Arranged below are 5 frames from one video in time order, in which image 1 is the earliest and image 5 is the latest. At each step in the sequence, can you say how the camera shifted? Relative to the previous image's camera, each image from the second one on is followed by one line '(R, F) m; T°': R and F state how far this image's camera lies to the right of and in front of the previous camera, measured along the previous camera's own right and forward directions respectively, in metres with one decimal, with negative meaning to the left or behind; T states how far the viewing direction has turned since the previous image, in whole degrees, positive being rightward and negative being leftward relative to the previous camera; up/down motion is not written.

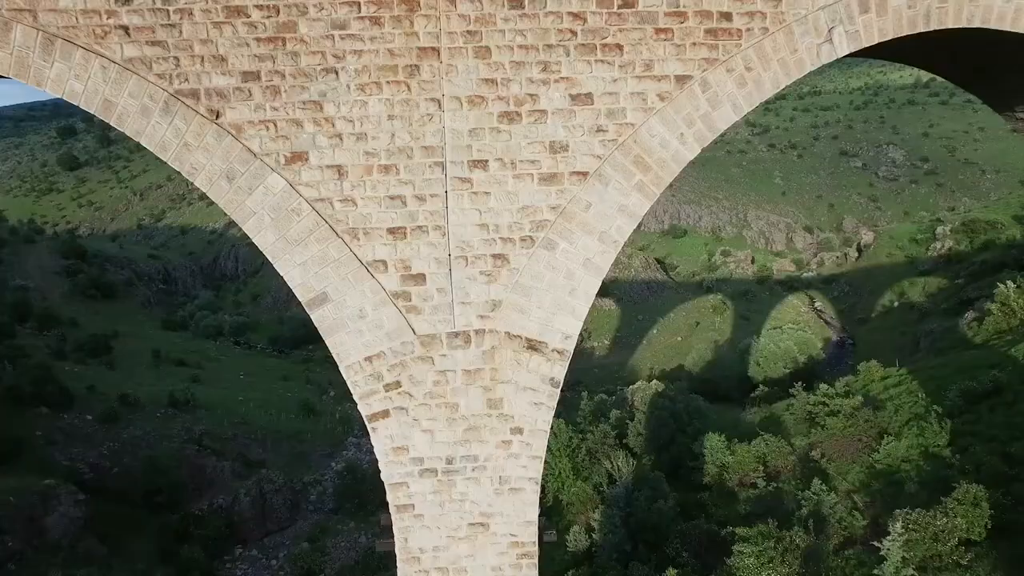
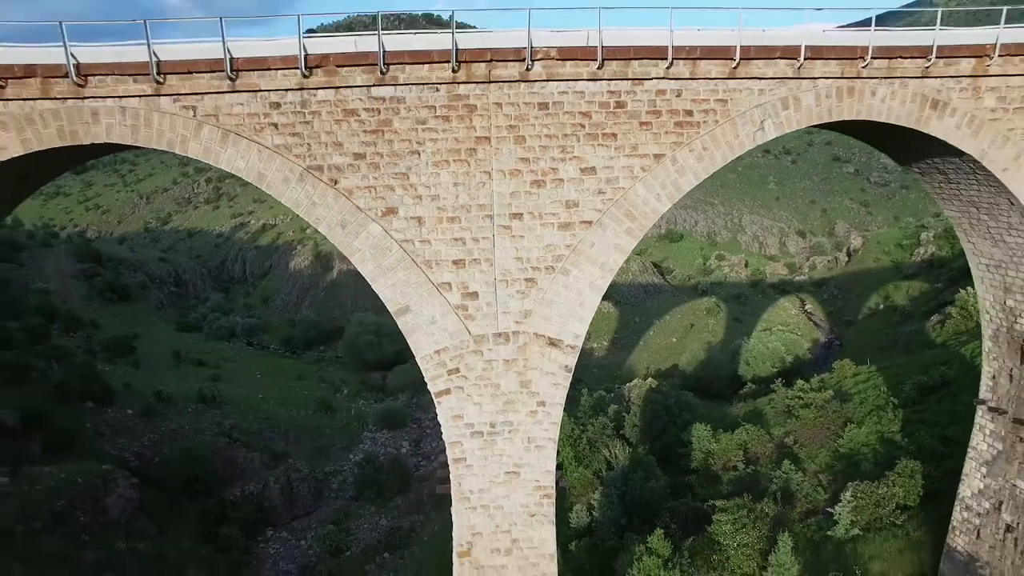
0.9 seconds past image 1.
(-0.2, -1.6) m; 0°
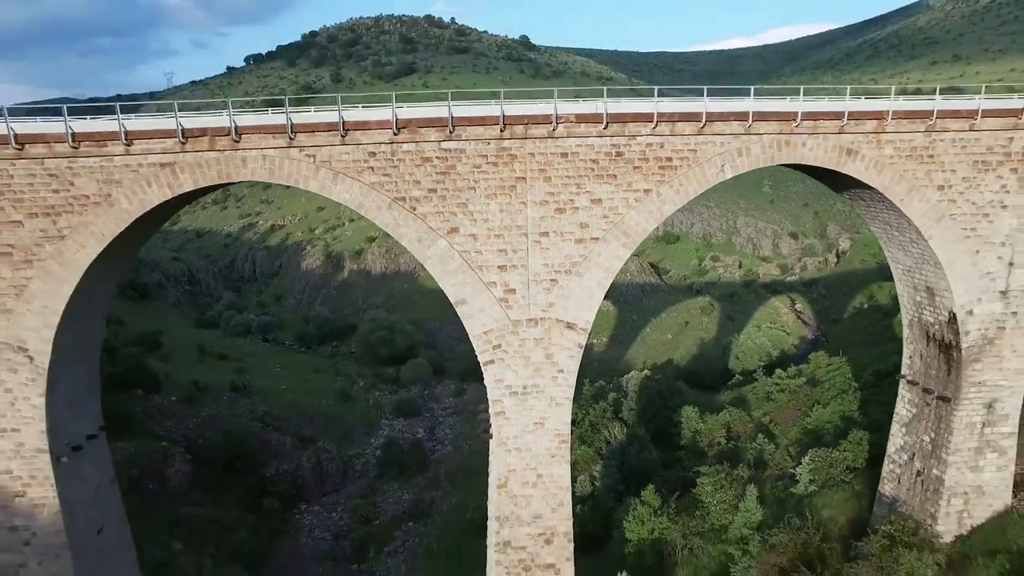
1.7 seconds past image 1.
(-0.3, -2.0) m; 0°
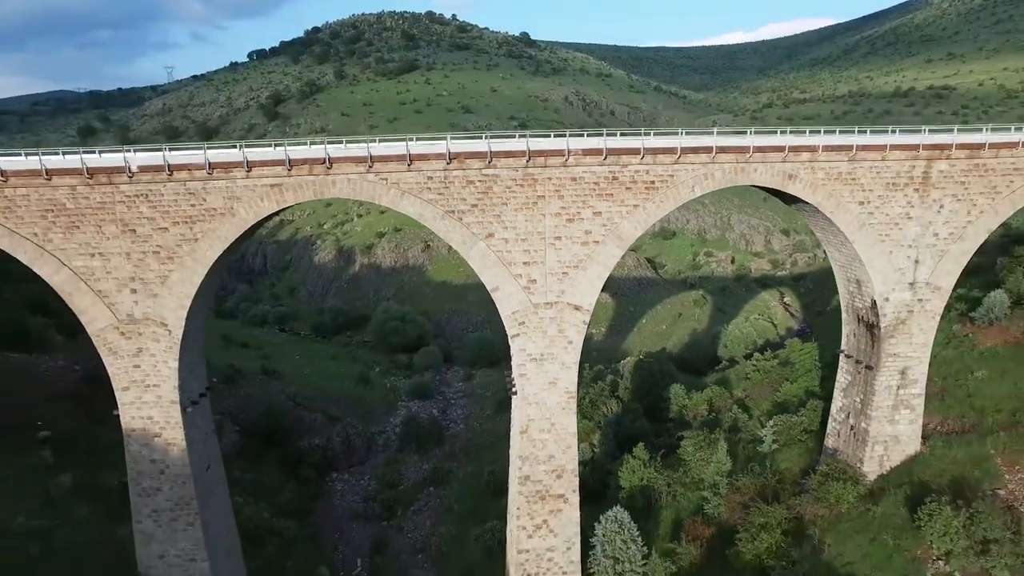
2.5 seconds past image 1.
(-0.3, -2.3) m; 0°
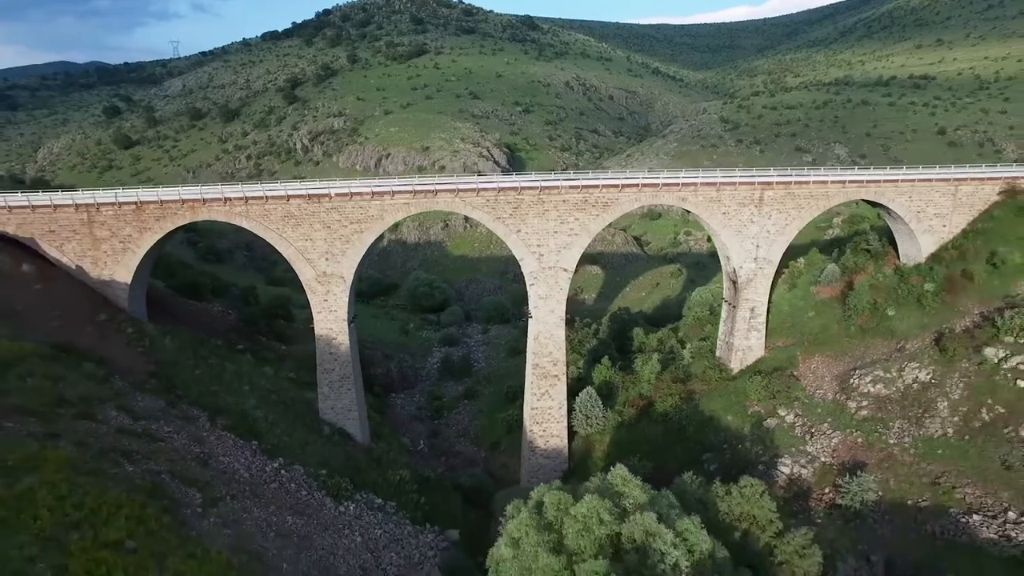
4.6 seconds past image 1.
(-0.5, -7.9) m; 0°
